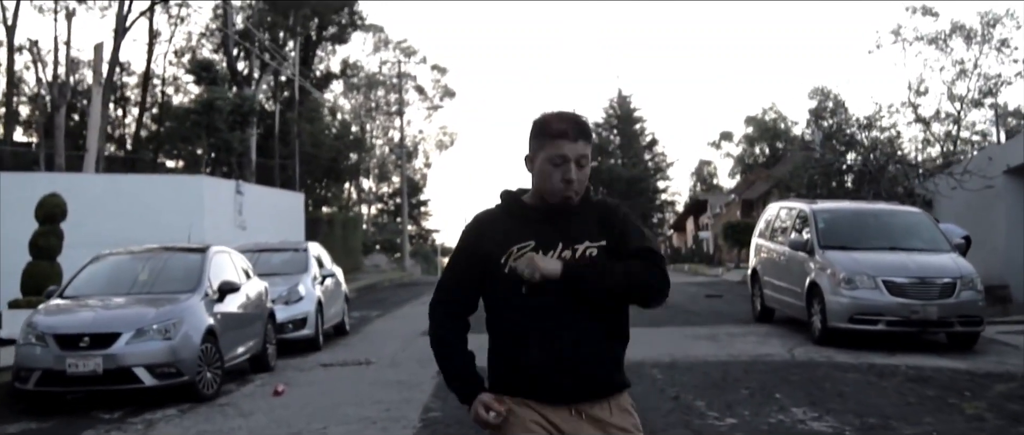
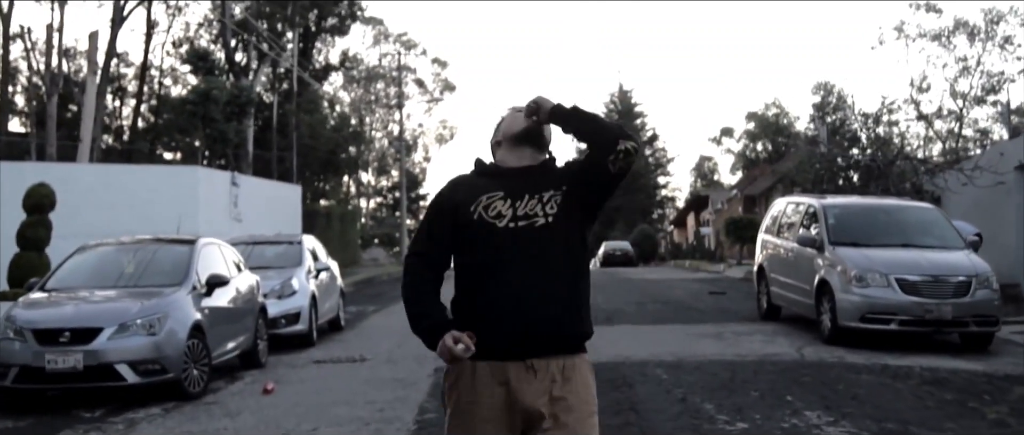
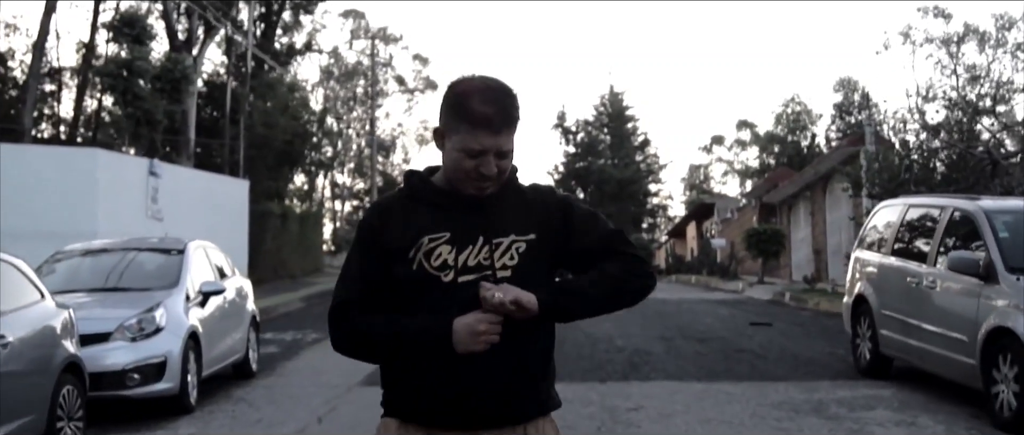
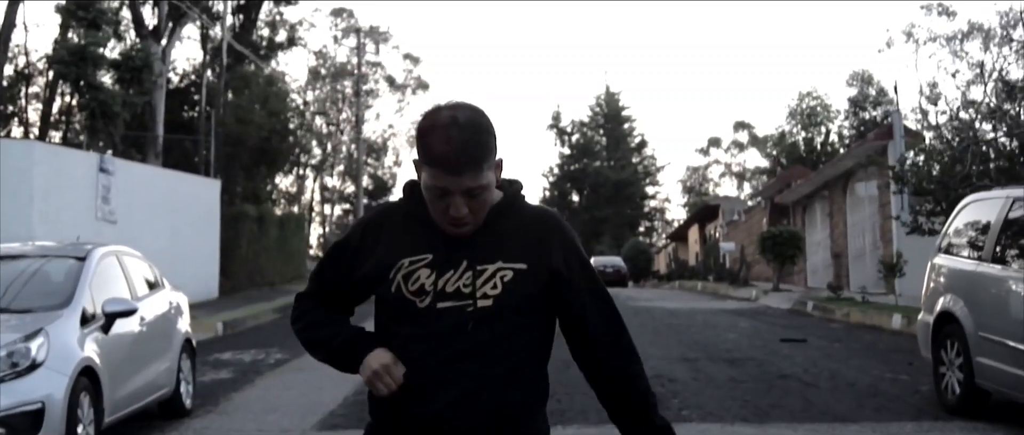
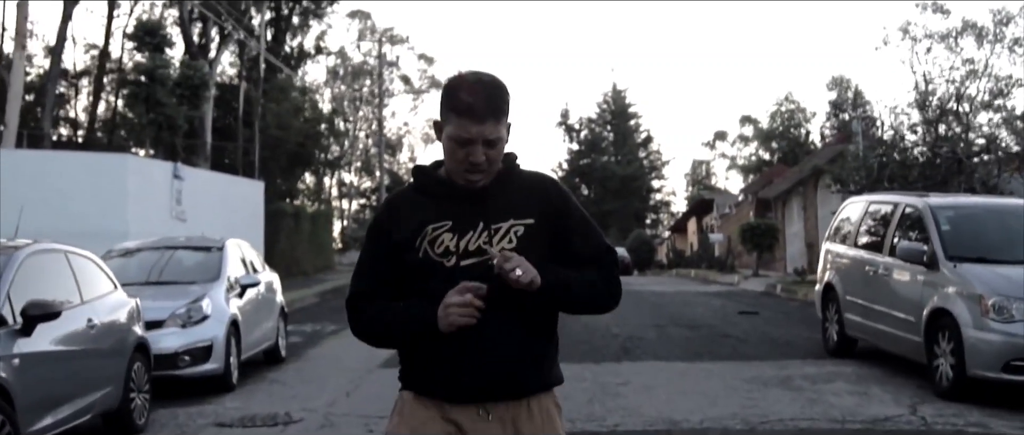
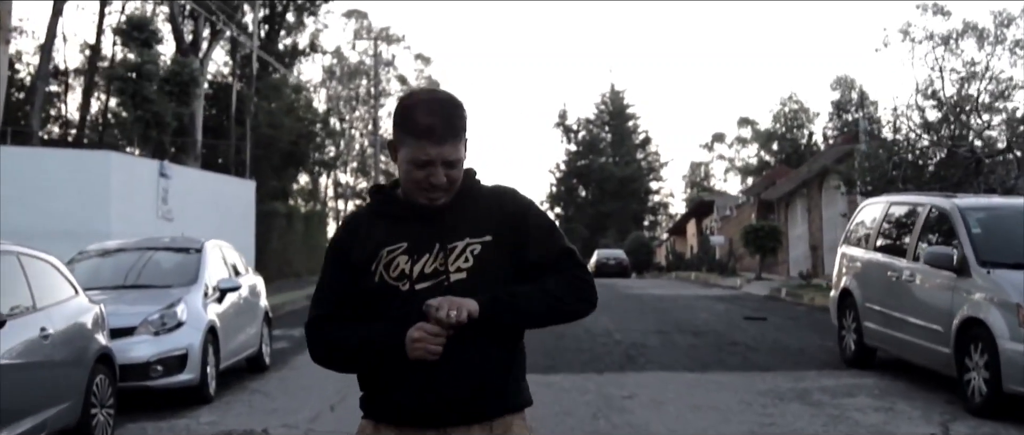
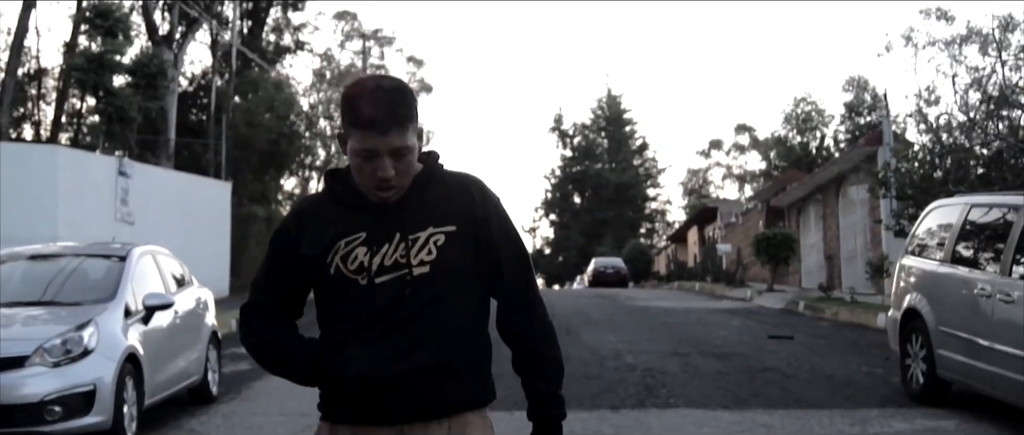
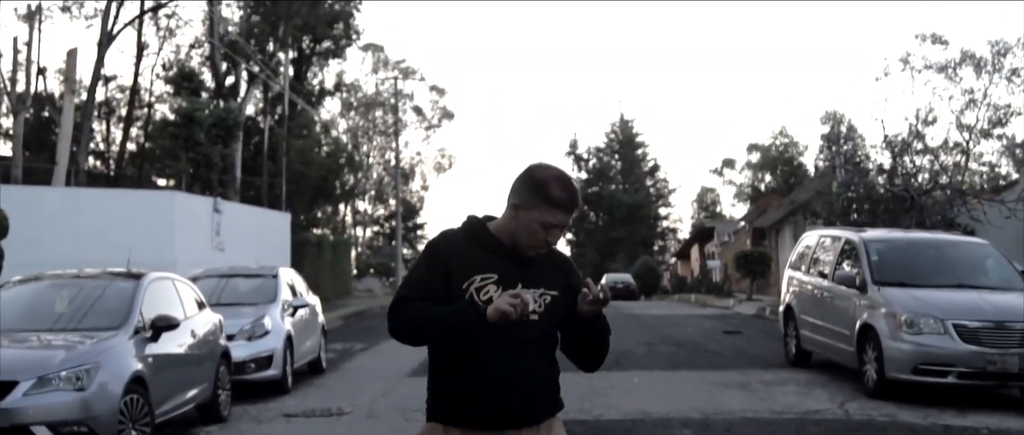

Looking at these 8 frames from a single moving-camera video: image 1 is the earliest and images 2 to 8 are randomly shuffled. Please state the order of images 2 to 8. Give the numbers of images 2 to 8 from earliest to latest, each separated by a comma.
2, 8, 5, 6, 3, 7, 4
